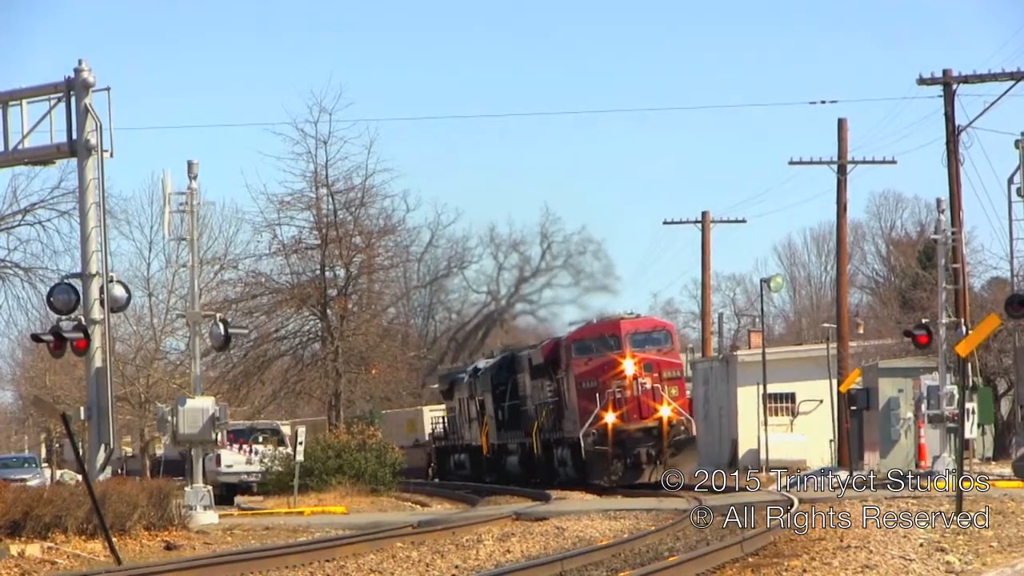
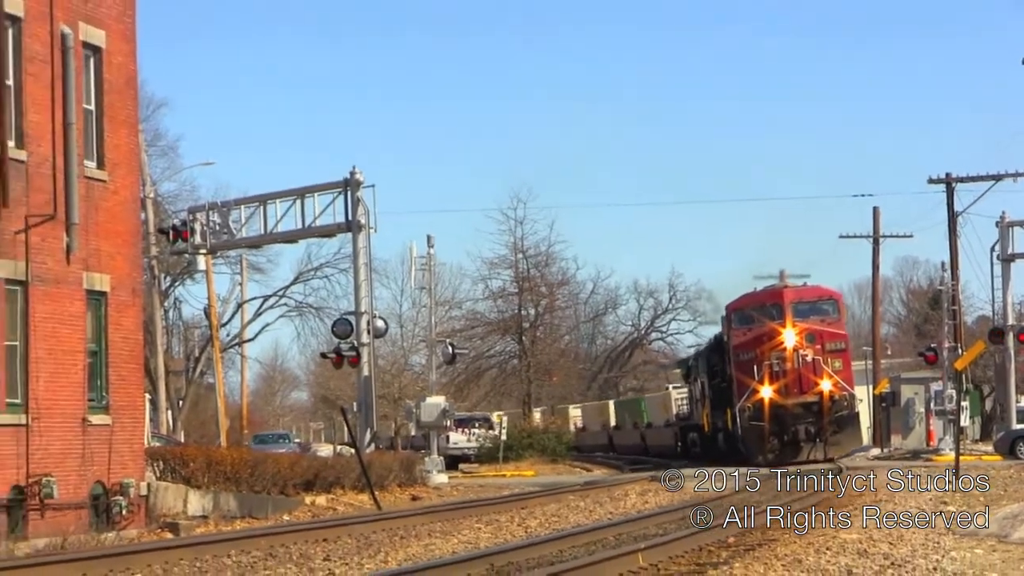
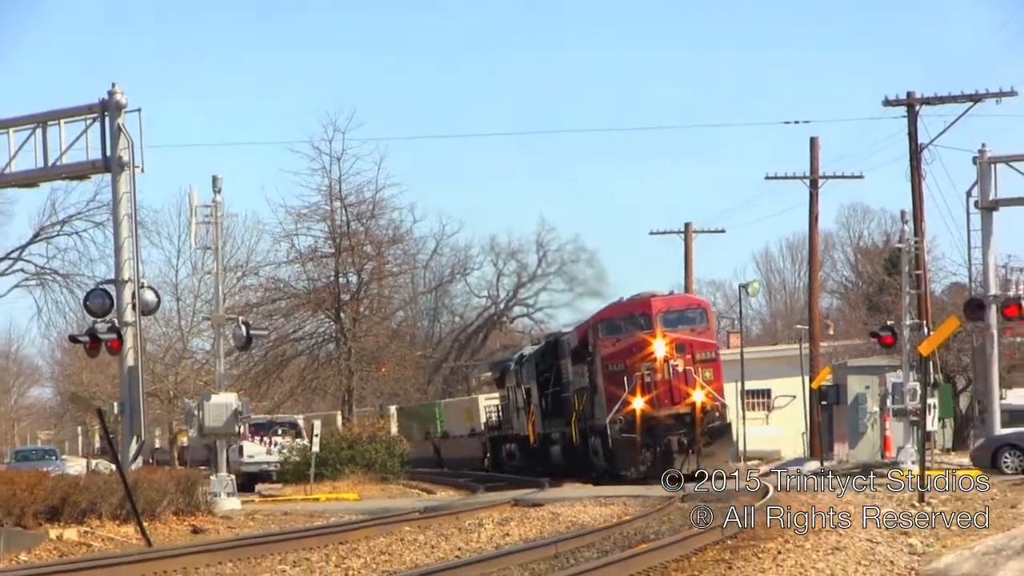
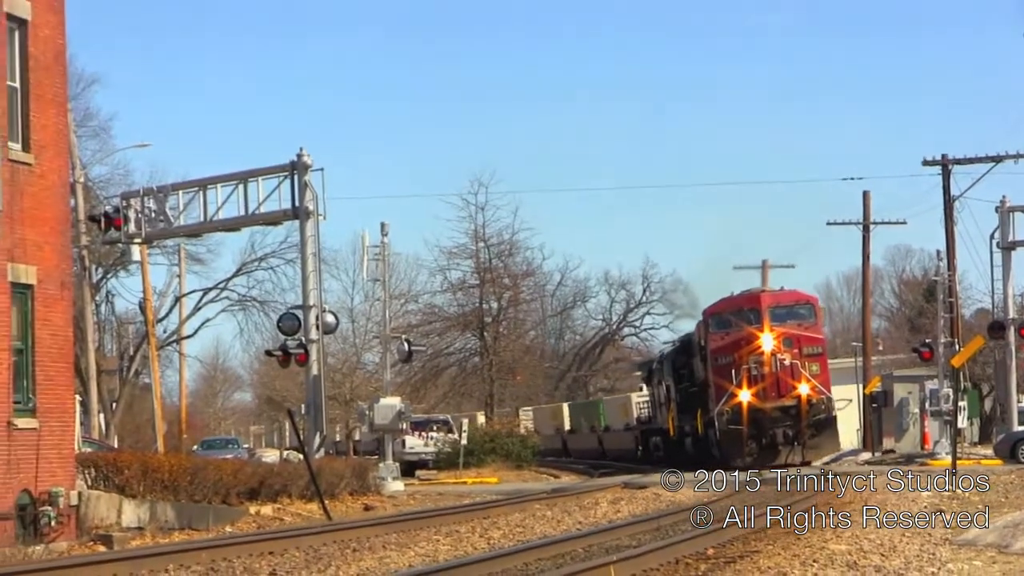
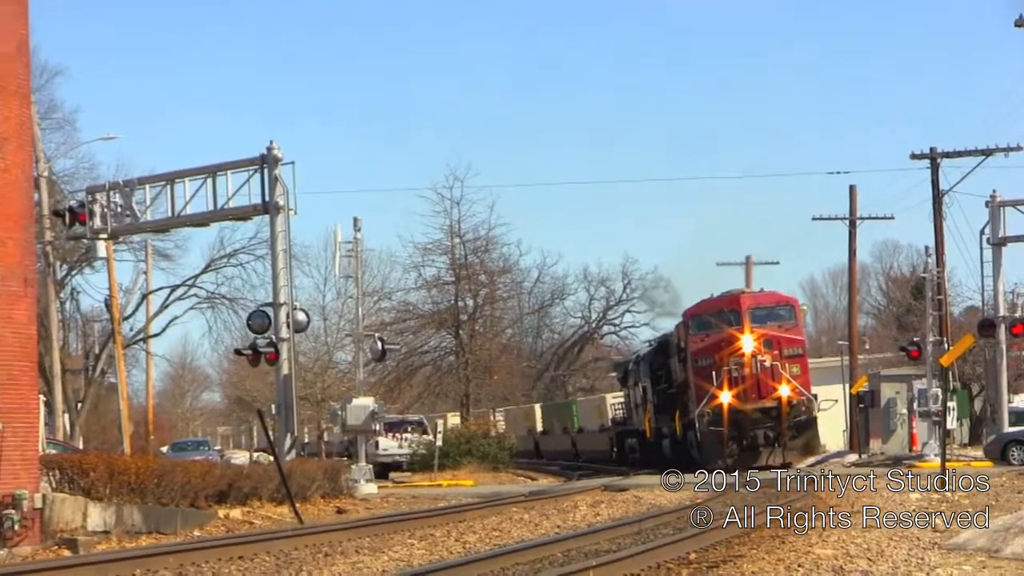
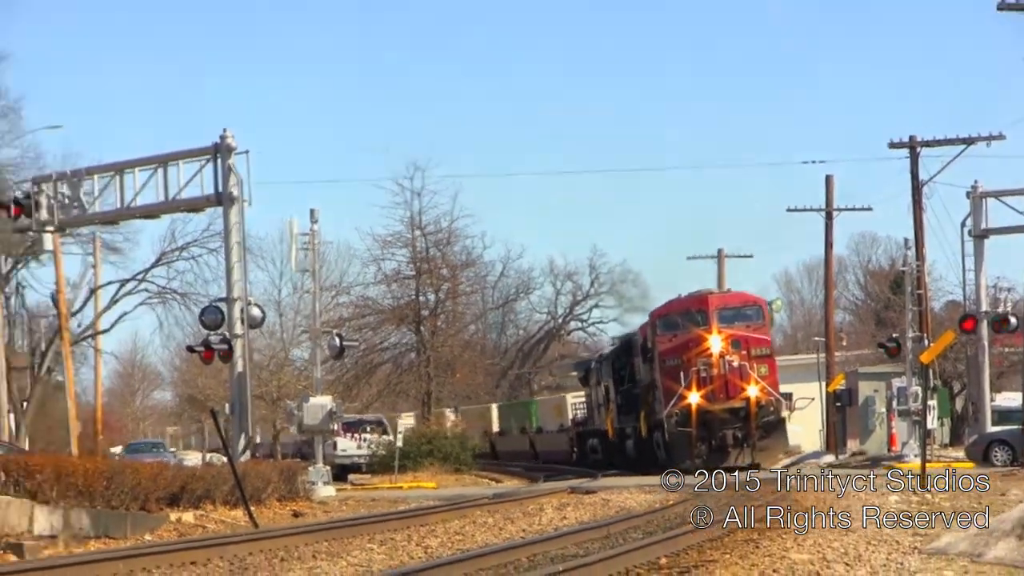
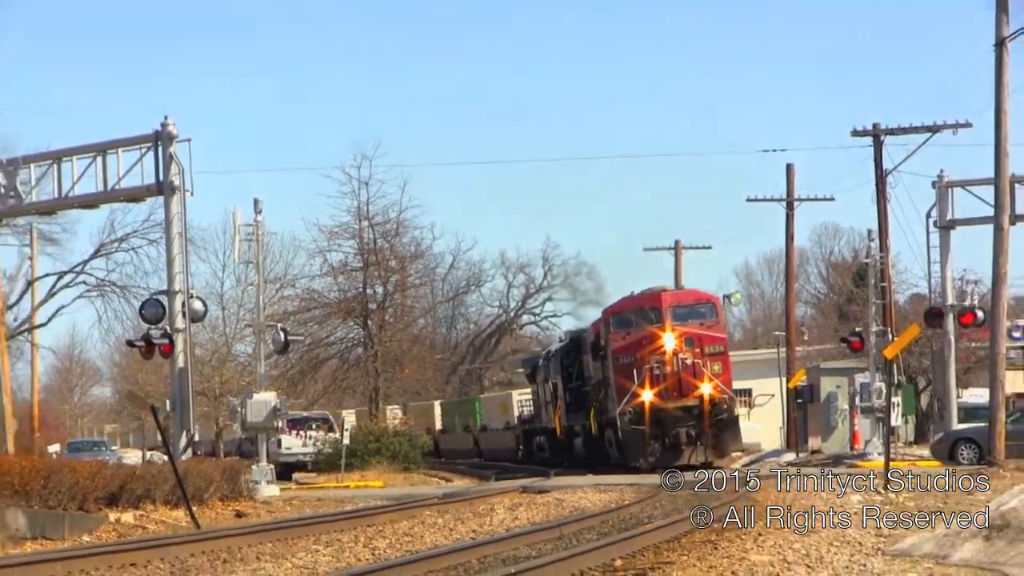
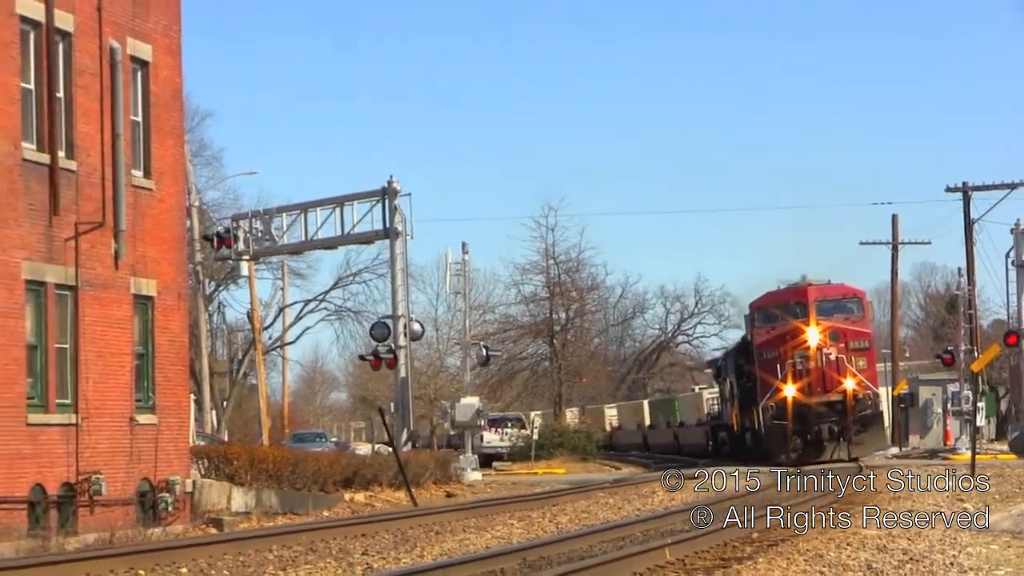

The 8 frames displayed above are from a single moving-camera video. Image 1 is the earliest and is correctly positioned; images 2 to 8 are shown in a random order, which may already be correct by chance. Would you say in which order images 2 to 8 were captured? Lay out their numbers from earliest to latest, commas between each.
3, 7, 6, 5, 4, 2, 8
